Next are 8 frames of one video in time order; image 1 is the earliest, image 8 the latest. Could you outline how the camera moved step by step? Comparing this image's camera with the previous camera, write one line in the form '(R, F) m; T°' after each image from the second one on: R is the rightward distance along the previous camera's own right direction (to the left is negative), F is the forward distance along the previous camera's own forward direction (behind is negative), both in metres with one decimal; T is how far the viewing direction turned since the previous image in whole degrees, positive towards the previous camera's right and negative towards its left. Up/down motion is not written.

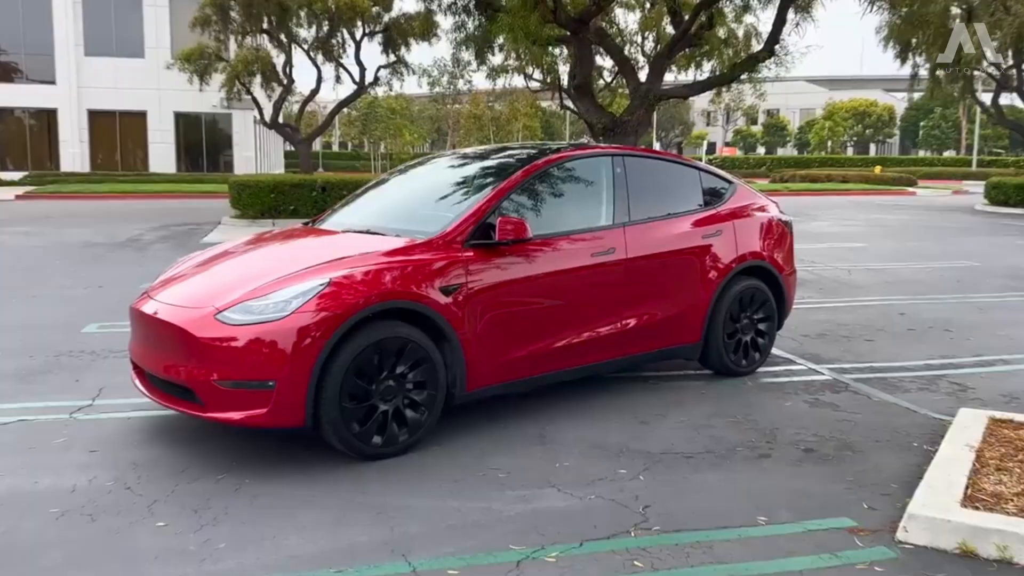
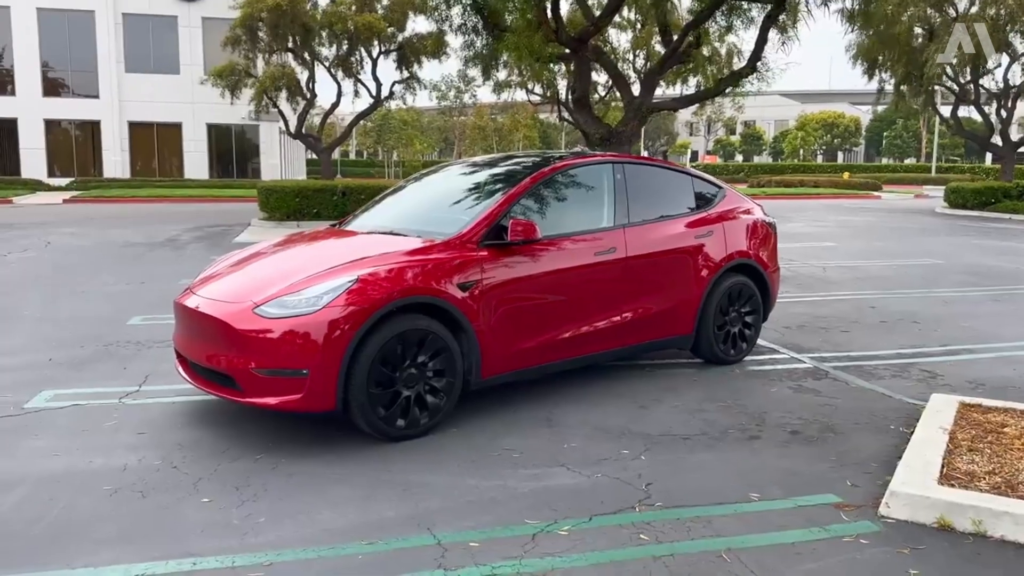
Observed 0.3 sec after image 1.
(0.0, -0.3) m; 0°
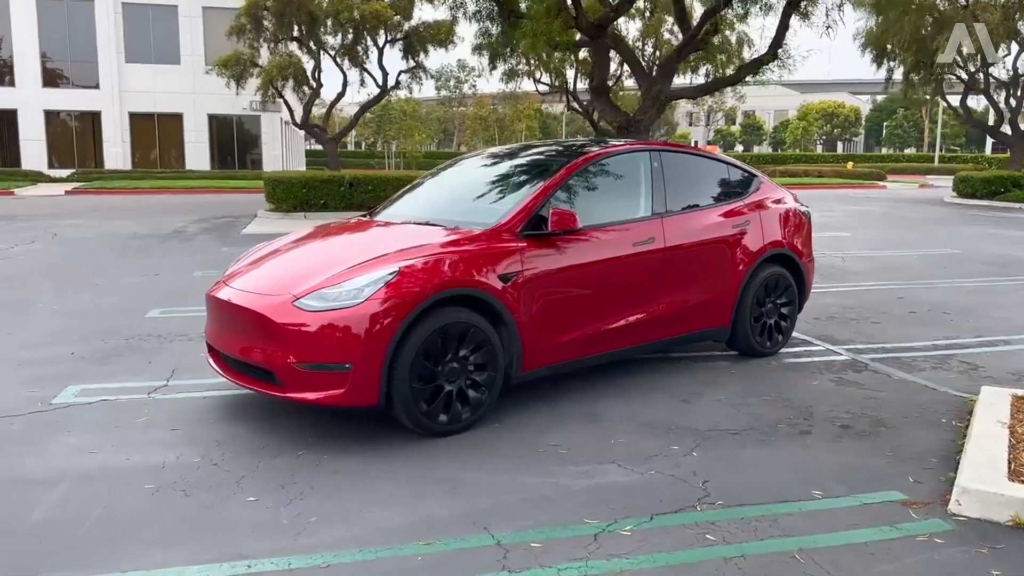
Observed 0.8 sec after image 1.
(-0.3, +0.1) m; 0°
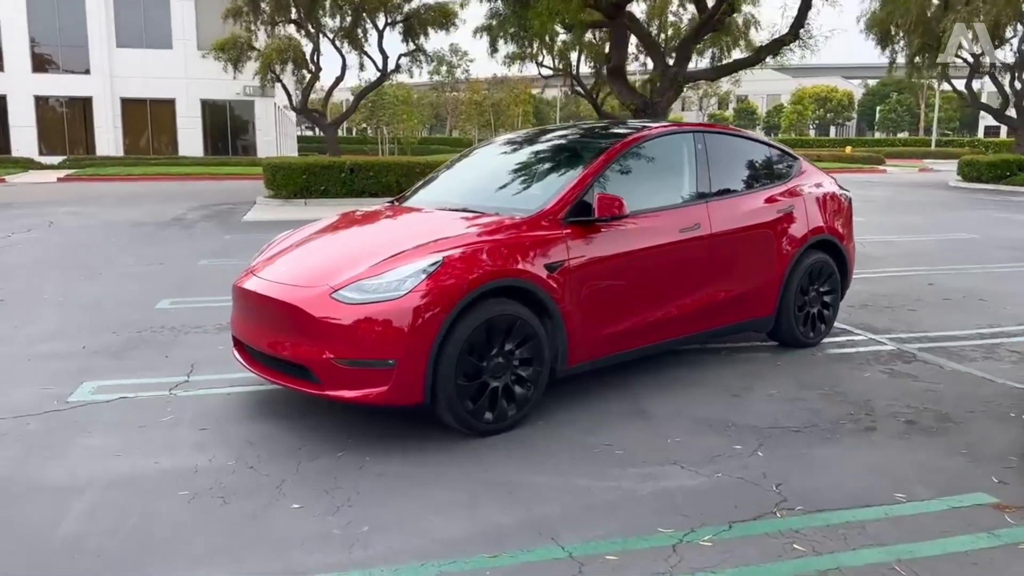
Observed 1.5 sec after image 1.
(-0.3, +0.3) m; +1°
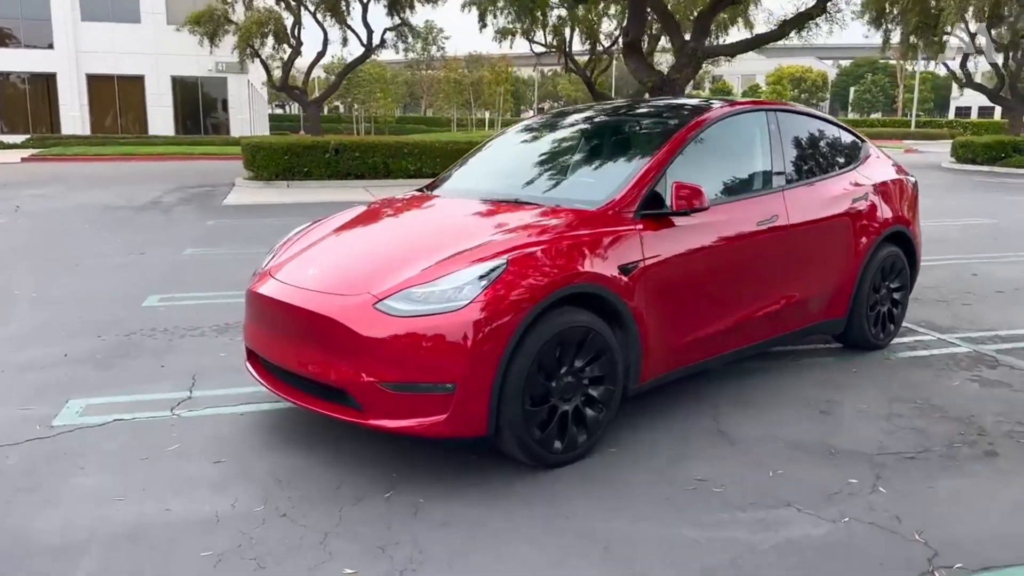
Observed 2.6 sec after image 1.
(-0.4, +0.7) m; +2°
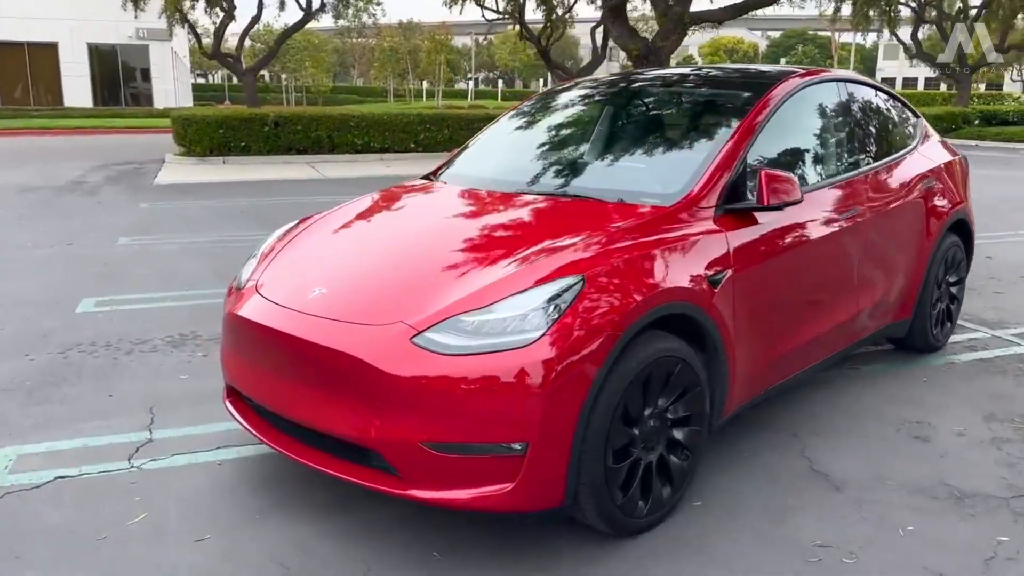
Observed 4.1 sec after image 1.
(-0.4, +0.8) m; +4°
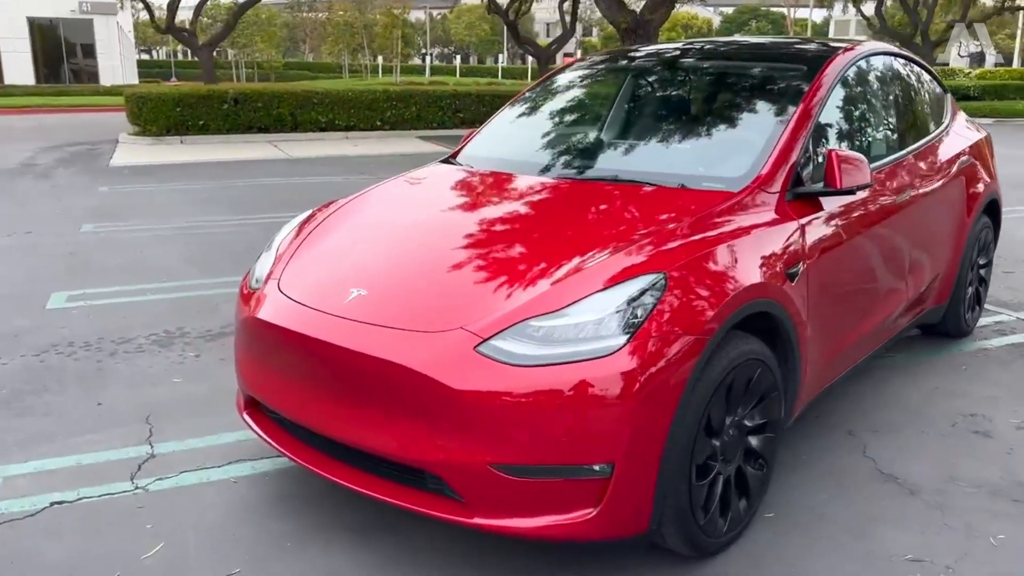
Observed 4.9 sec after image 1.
(-0.3, +0.3) m; +3°
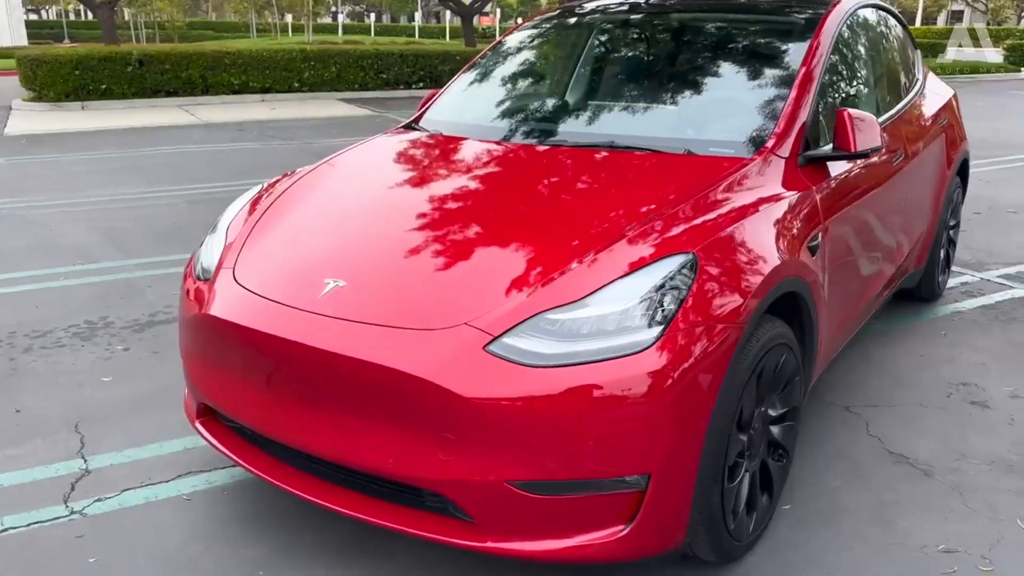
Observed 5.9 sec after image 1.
(-0.2, +0.3) m; +5°
